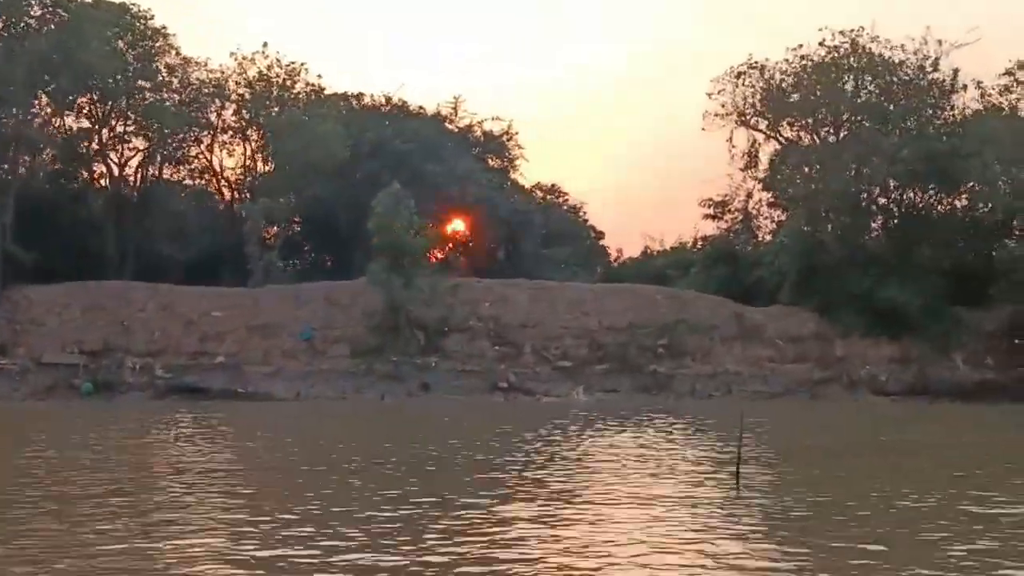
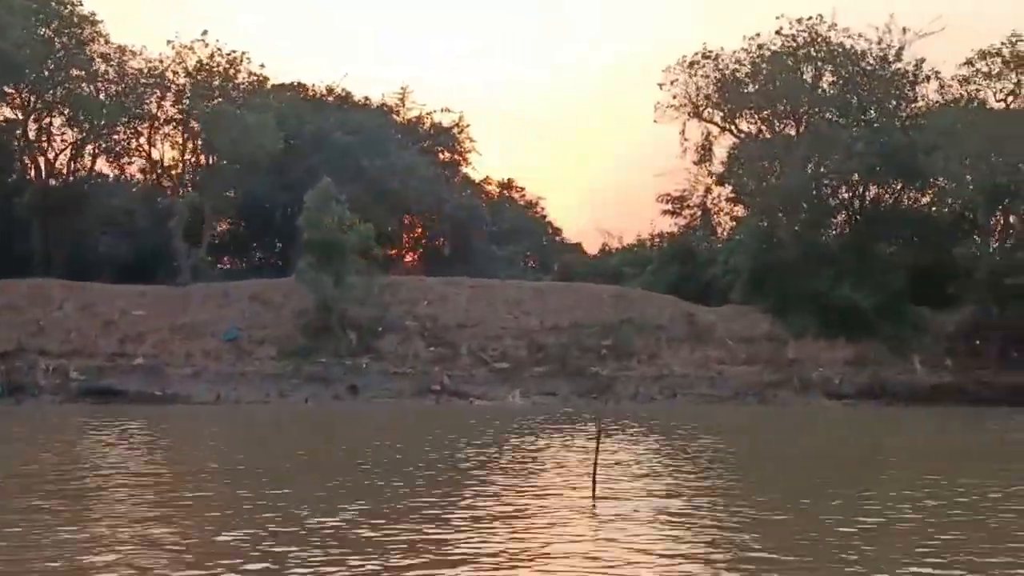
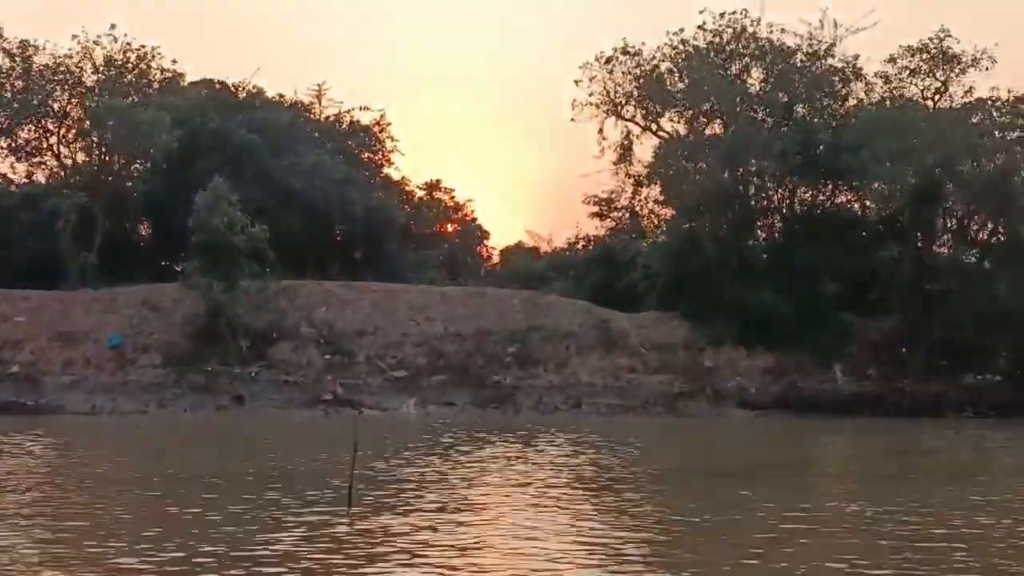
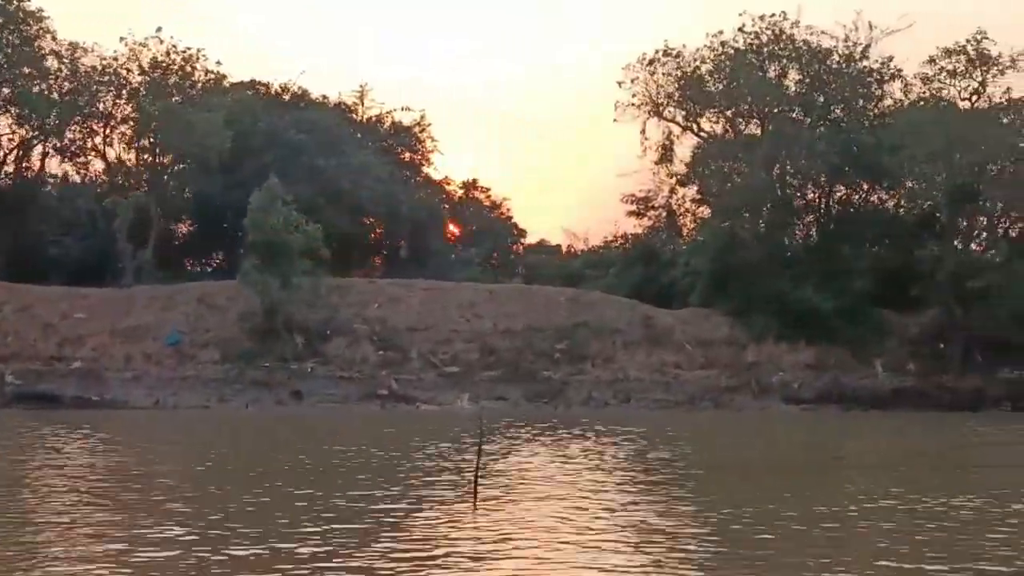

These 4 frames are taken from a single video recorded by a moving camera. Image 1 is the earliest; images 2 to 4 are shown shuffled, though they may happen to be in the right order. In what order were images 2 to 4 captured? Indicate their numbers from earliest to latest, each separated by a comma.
2, 4, 3
